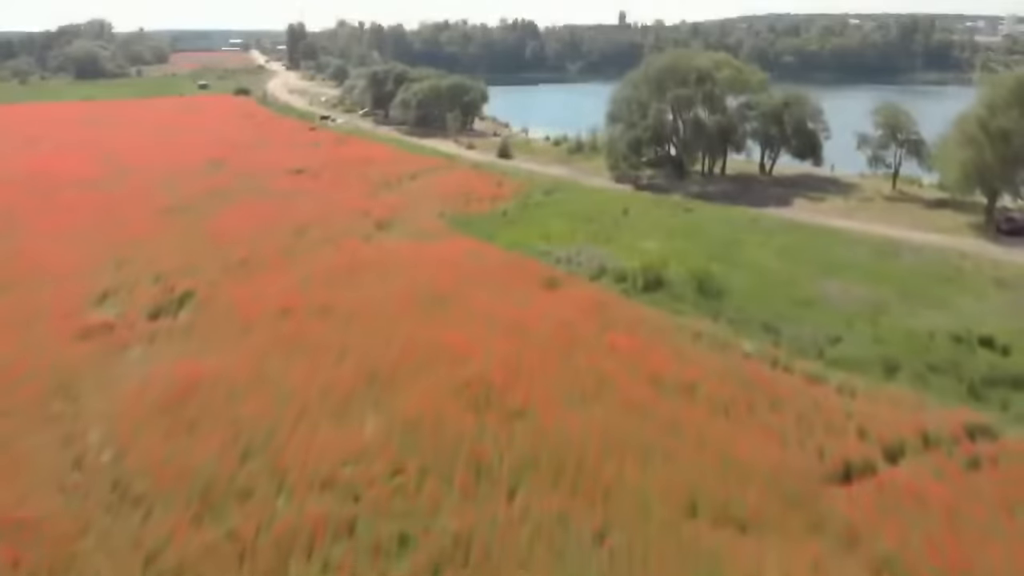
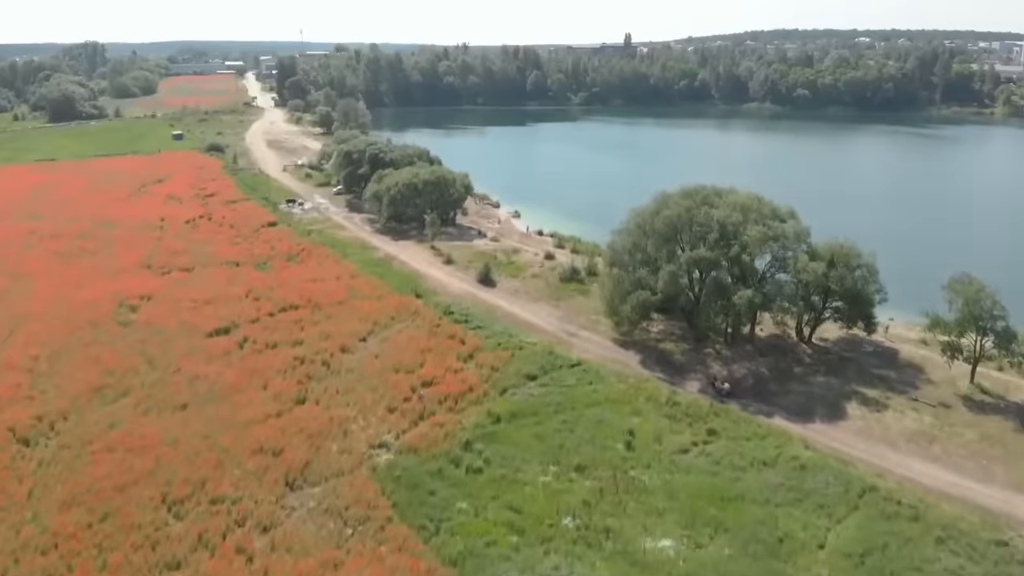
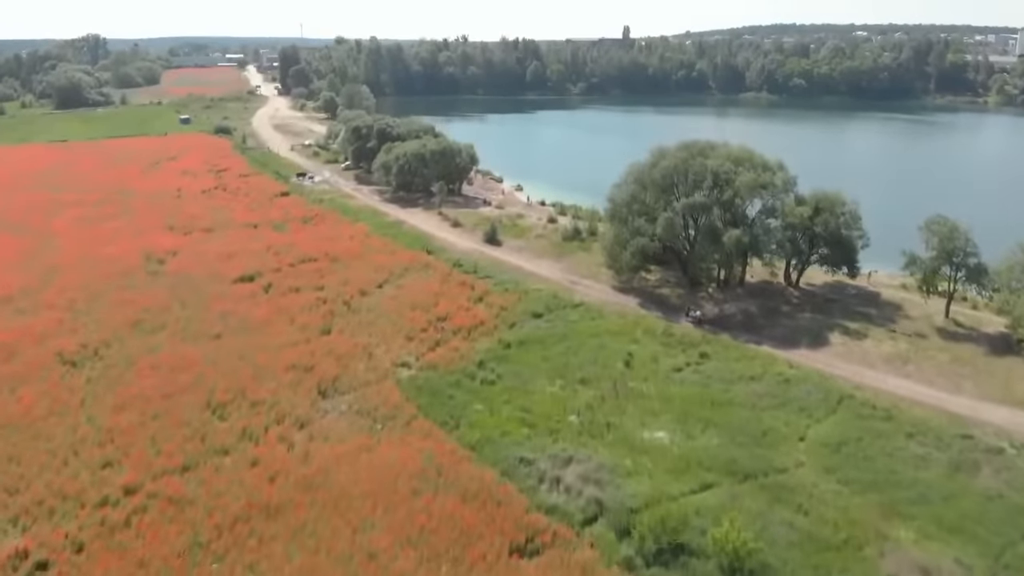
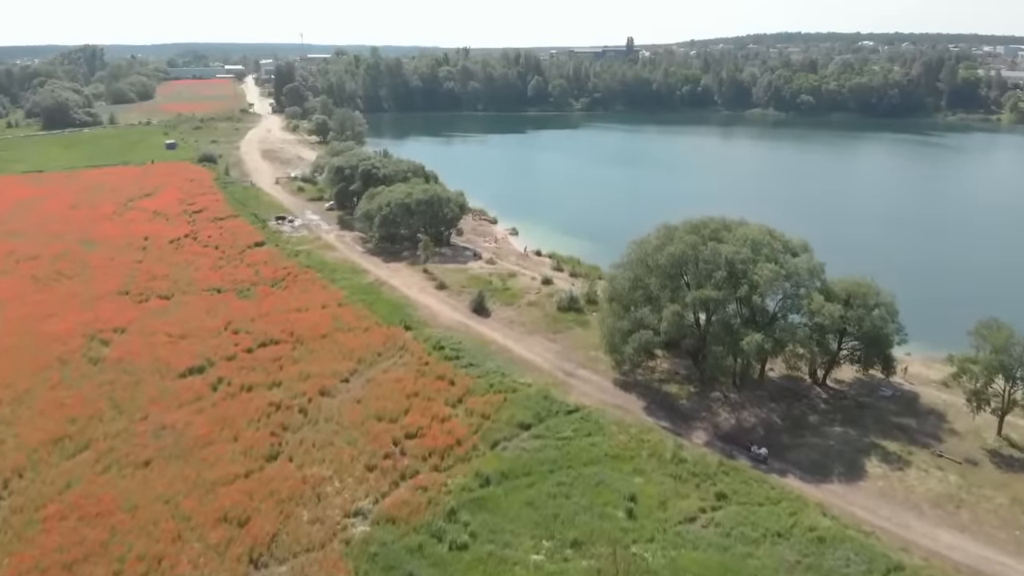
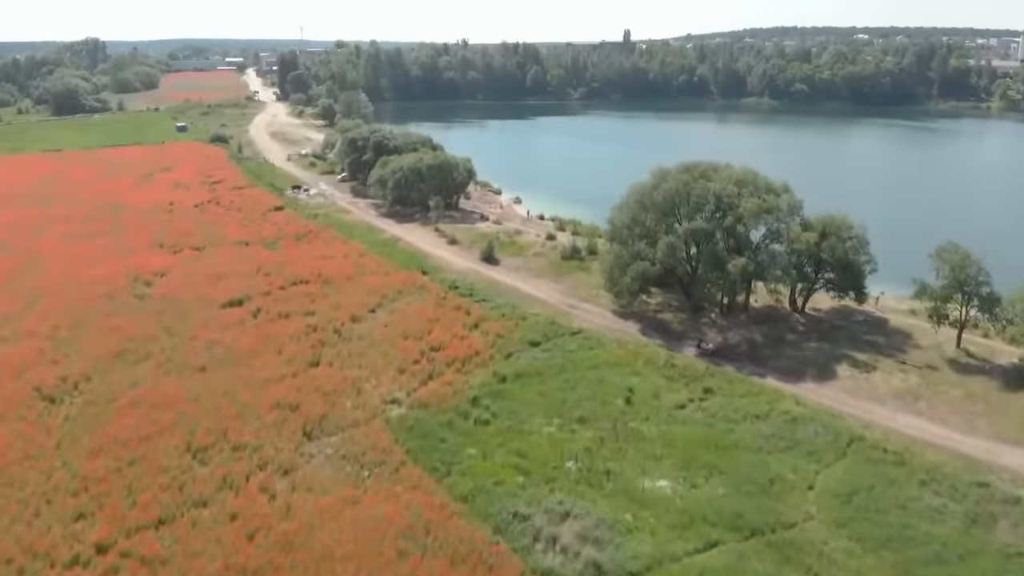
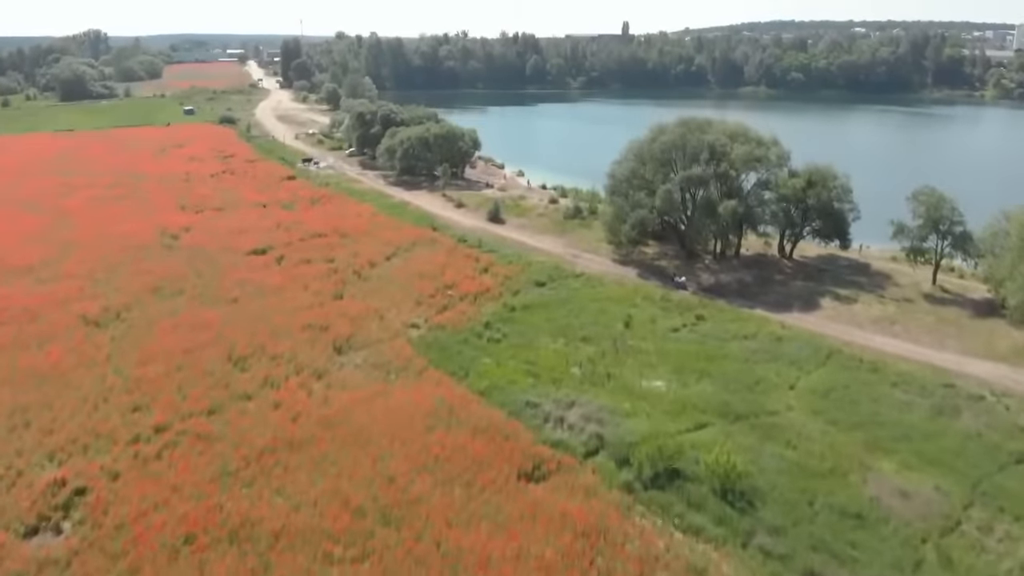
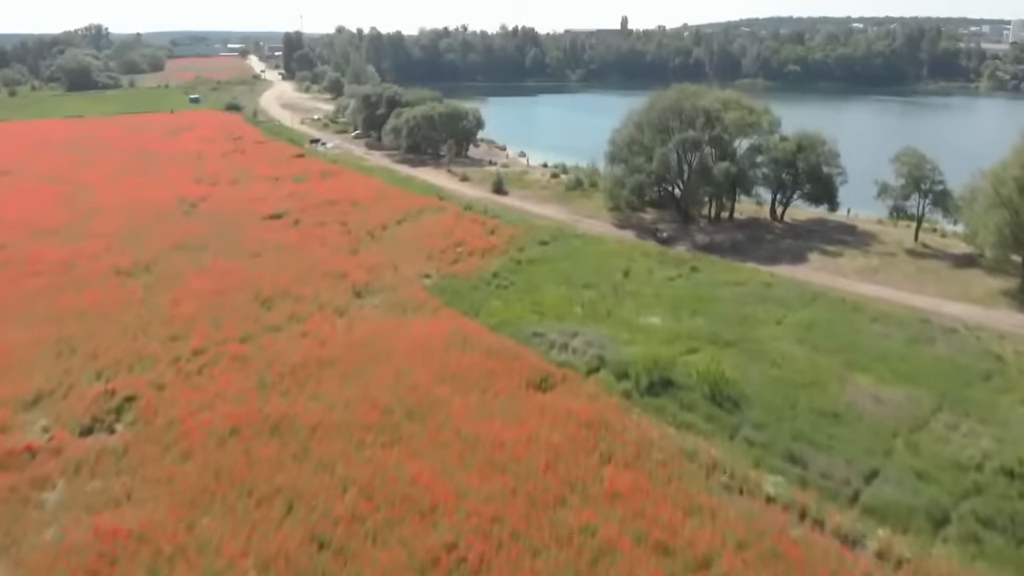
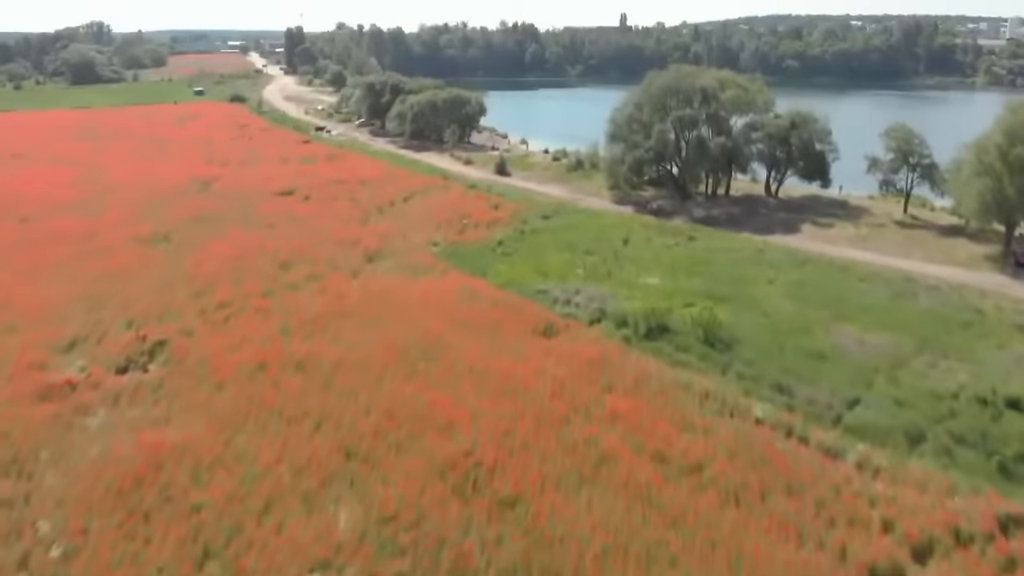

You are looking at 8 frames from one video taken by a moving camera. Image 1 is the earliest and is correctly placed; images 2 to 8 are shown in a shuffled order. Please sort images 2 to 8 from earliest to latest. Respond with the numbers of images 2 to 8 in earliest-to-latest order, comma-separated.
8, 7, 6, 3, 5, 2, 4
